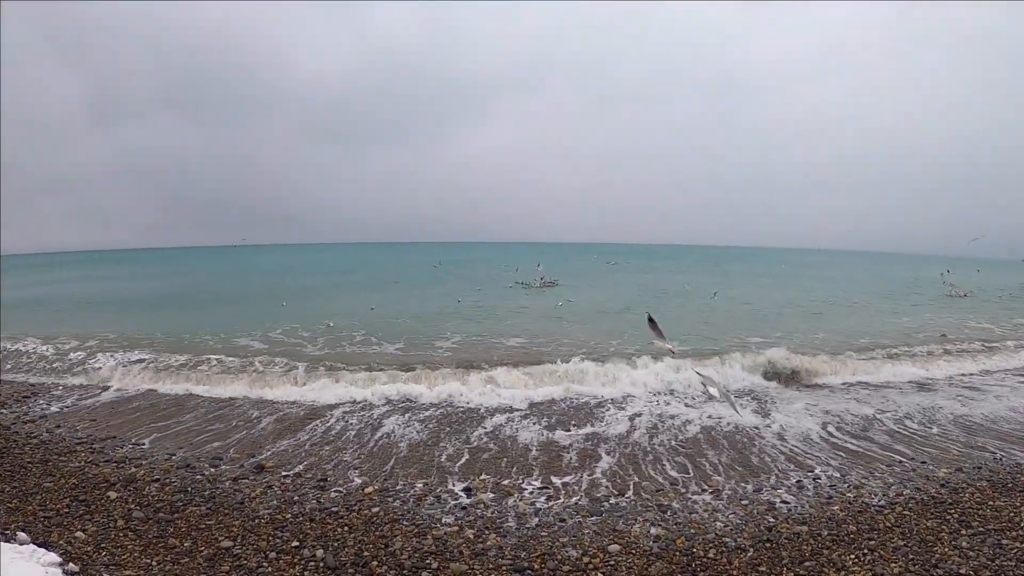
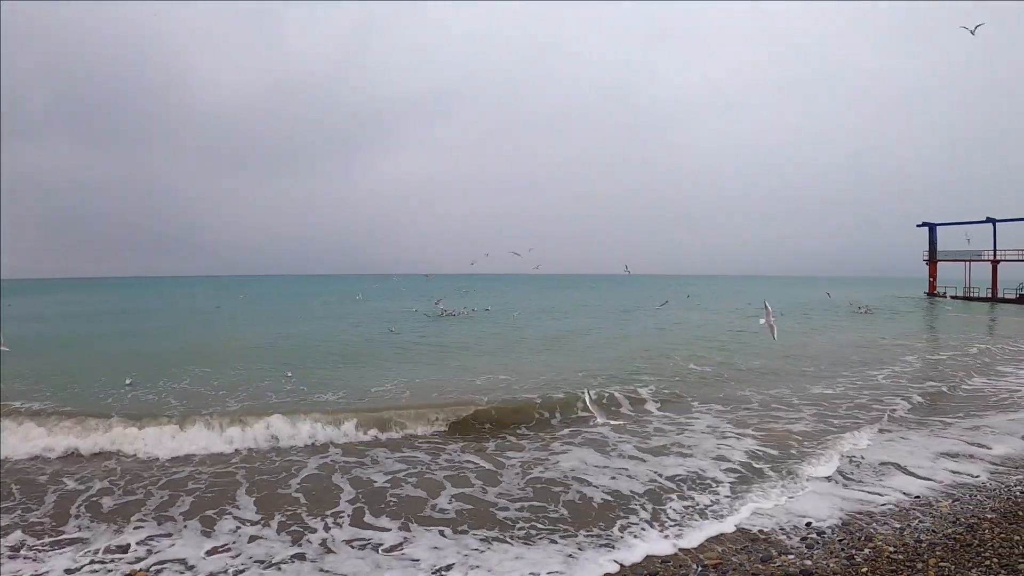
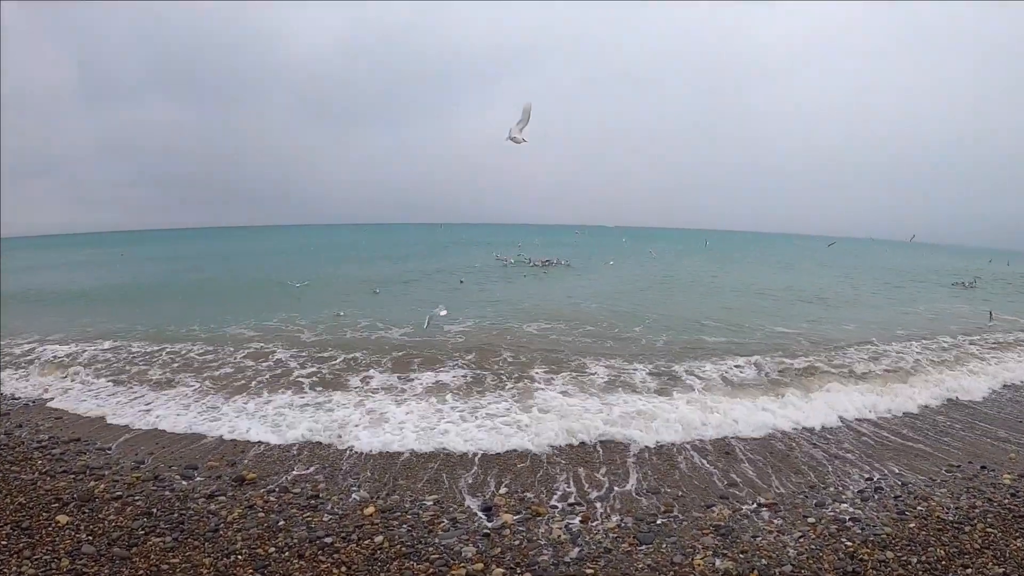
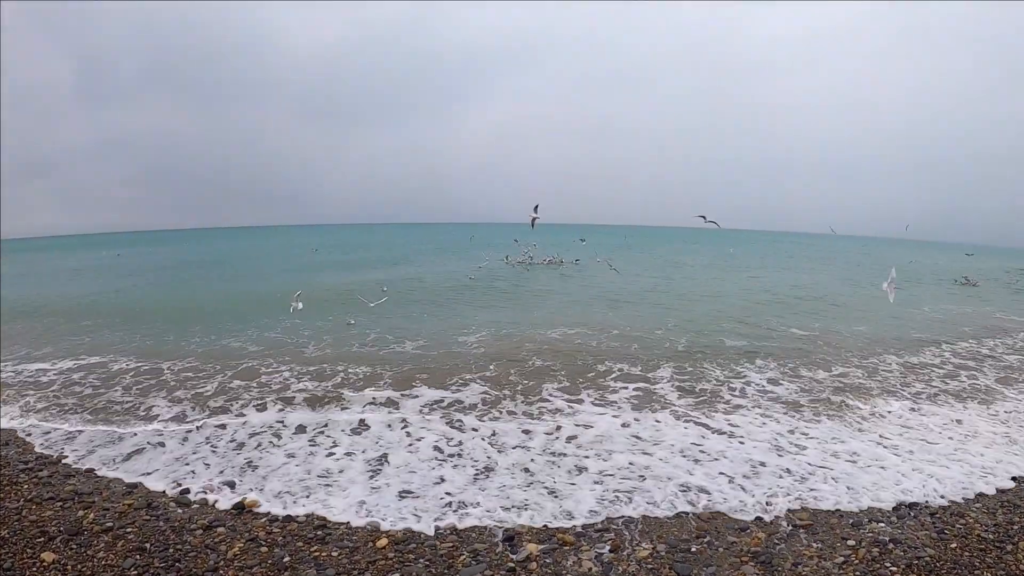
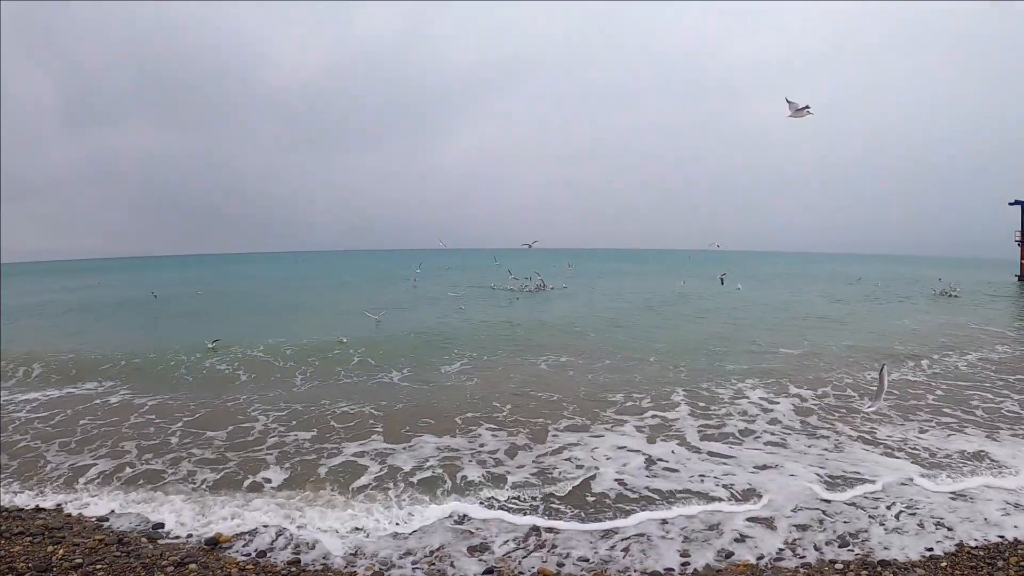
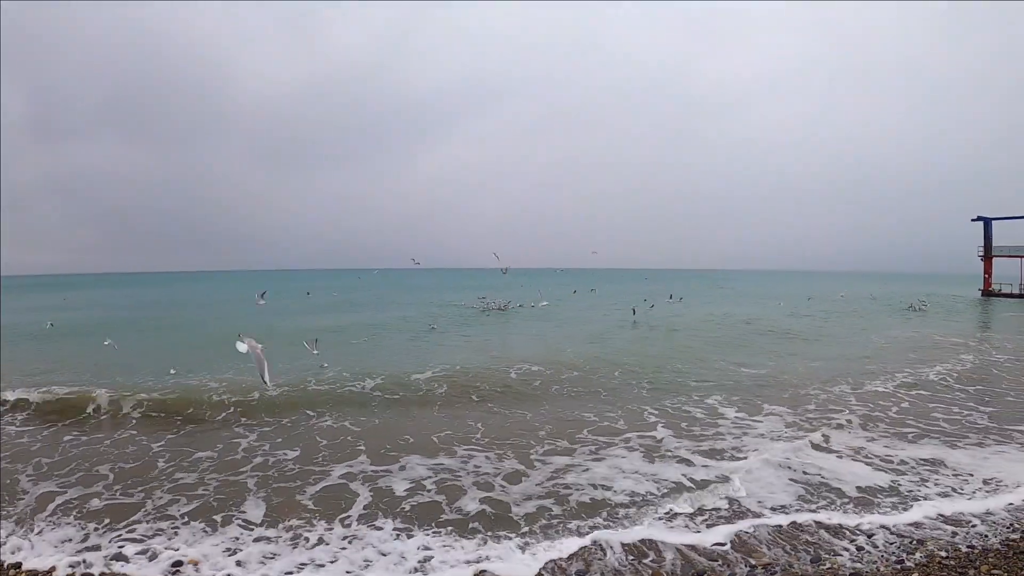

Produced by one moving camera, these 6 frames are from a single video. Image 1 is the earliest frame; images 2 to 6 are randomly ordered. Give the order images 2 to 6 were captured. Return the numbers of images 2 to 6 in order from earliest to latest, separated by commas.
3, 4, 5, 6, 2
